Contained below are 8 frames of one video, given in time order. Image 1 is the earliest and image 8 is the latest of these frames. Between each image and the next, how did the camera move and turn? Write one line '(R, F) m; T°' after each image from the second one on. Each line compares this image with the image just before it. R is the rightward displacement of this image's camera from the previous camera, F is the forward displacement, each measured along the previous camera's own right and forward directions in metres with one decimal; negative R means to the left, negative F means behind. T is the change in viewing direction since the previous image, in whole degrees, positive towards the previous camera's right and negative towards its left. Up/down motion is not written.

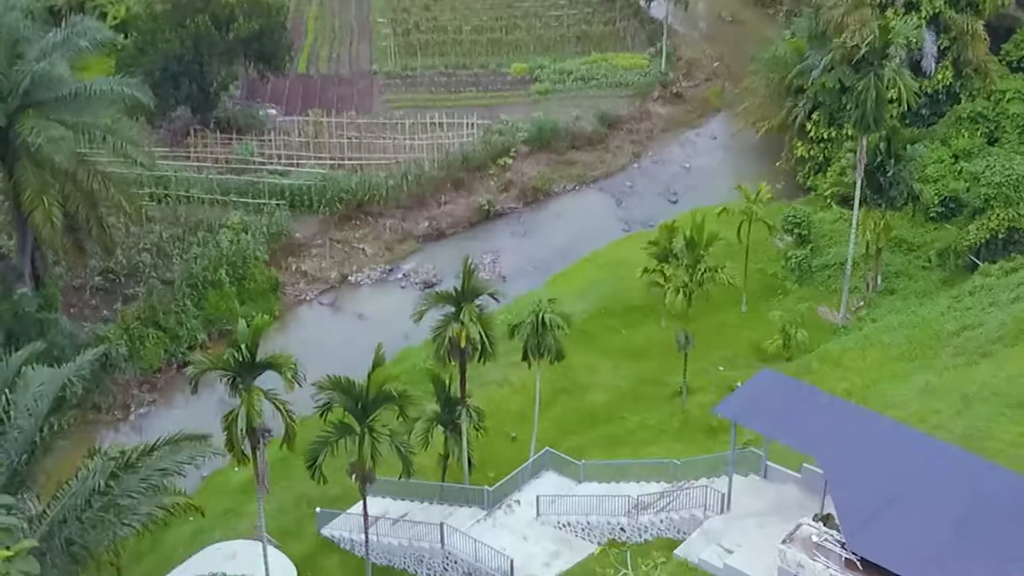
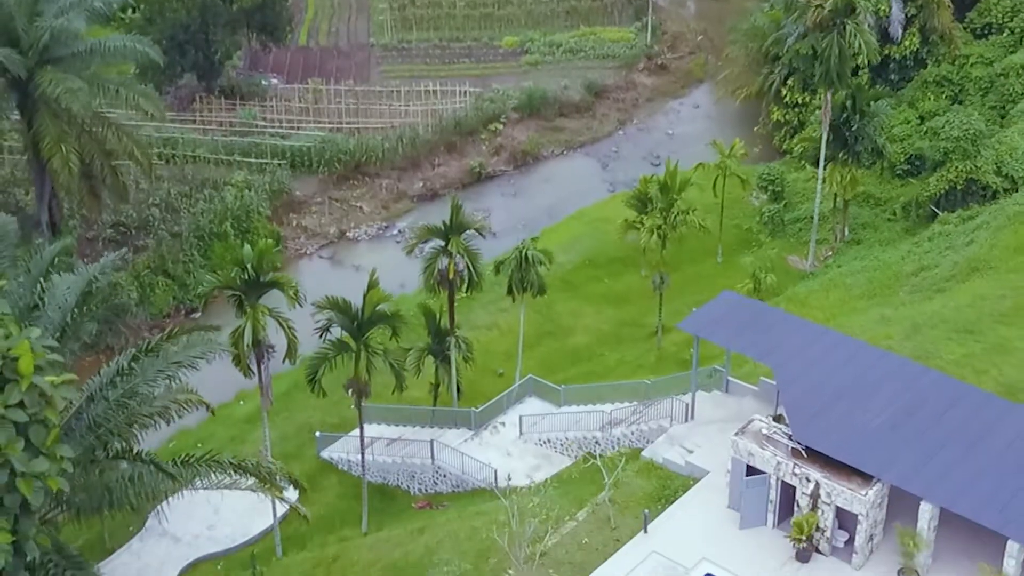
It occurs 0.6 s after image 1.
(+0.3, -2.3) m; 0°
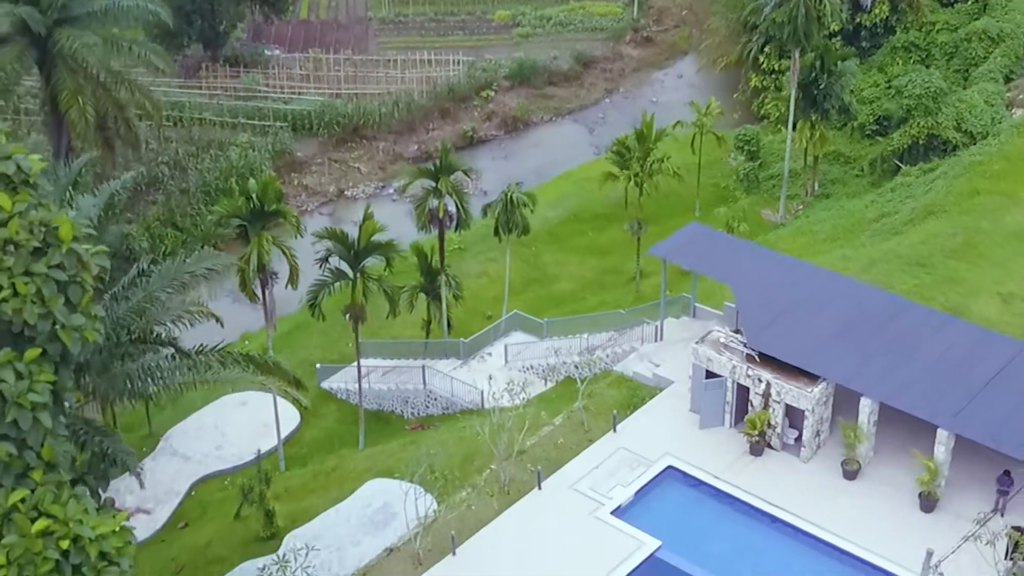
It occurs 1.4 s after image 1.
(+0.3, -2.4) m; 0°
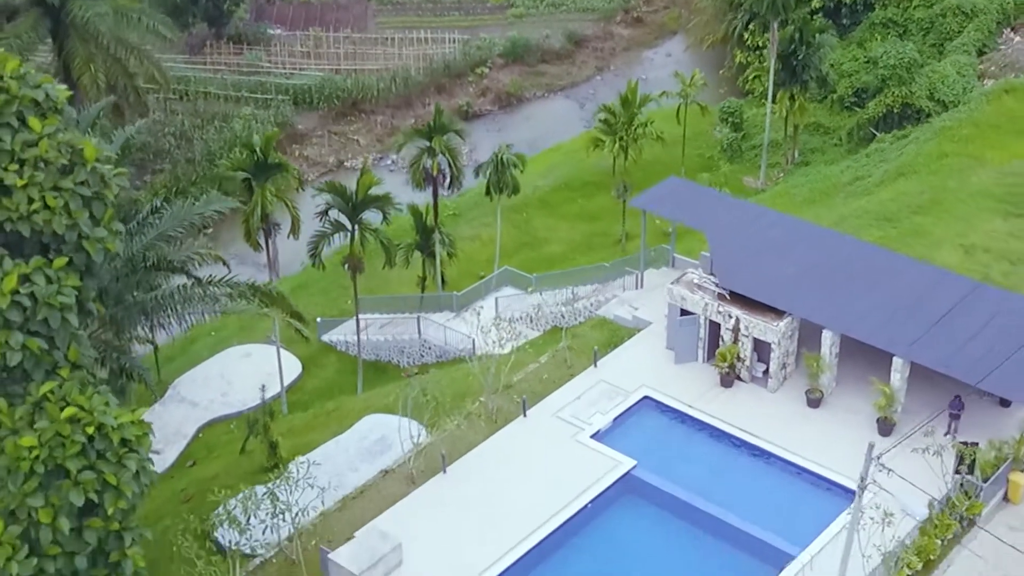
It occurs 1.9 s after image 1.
(+0.2, -1.8) m; 0°
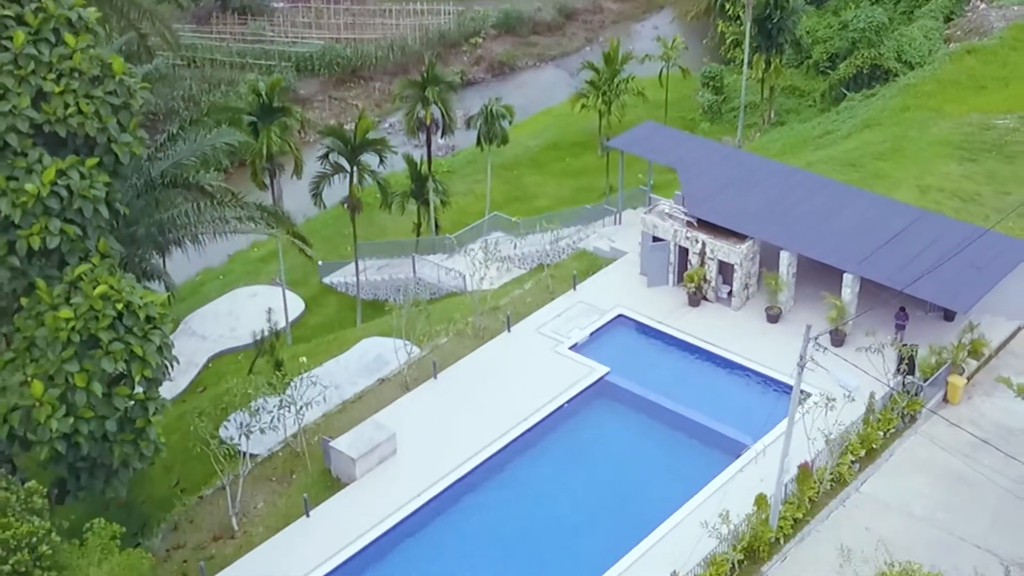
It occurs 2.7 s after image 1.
(+0.3, -2.5) m; 0°
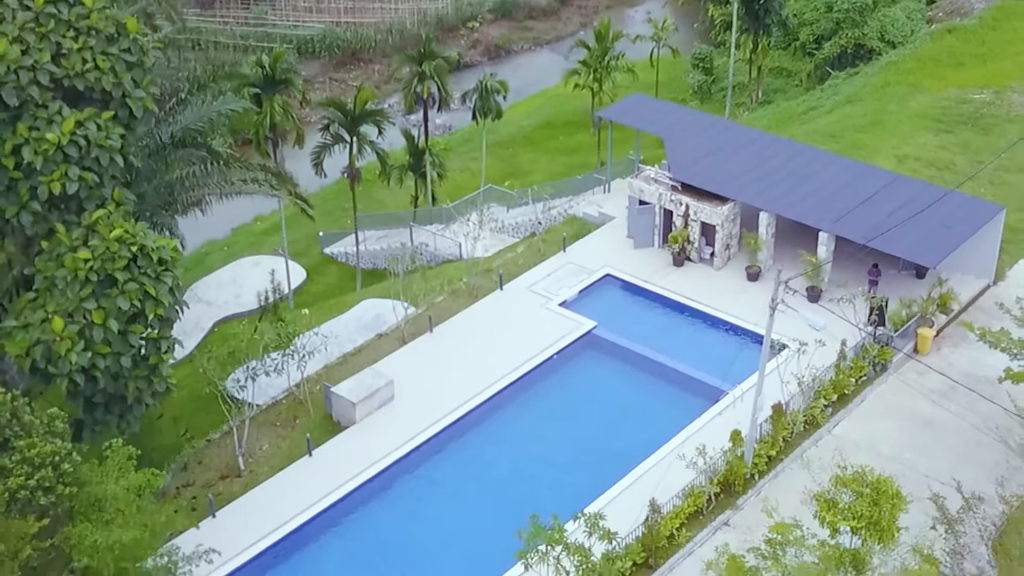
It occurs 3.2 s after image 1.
(+0.2, -1.4) m; 0°
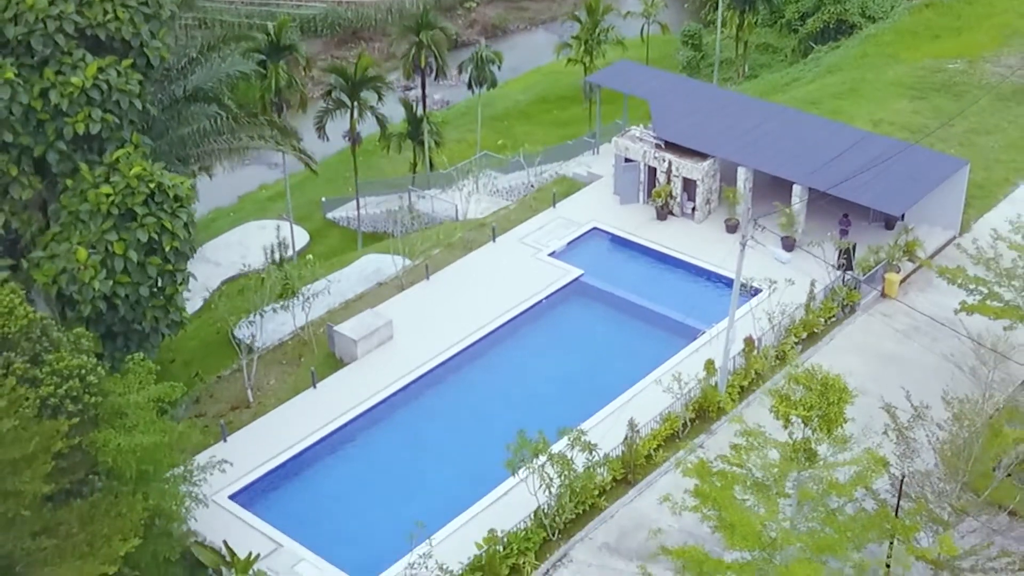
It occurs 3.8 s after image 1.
(+0.2, -1.8) m; 0°
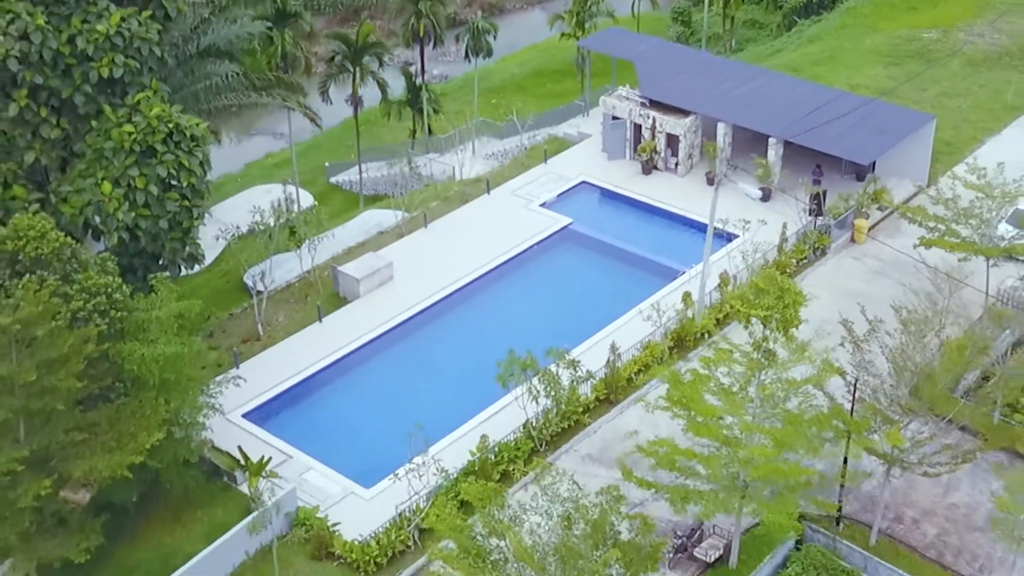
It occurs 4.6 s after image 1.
(+0.2, -2.0) m; 0°
